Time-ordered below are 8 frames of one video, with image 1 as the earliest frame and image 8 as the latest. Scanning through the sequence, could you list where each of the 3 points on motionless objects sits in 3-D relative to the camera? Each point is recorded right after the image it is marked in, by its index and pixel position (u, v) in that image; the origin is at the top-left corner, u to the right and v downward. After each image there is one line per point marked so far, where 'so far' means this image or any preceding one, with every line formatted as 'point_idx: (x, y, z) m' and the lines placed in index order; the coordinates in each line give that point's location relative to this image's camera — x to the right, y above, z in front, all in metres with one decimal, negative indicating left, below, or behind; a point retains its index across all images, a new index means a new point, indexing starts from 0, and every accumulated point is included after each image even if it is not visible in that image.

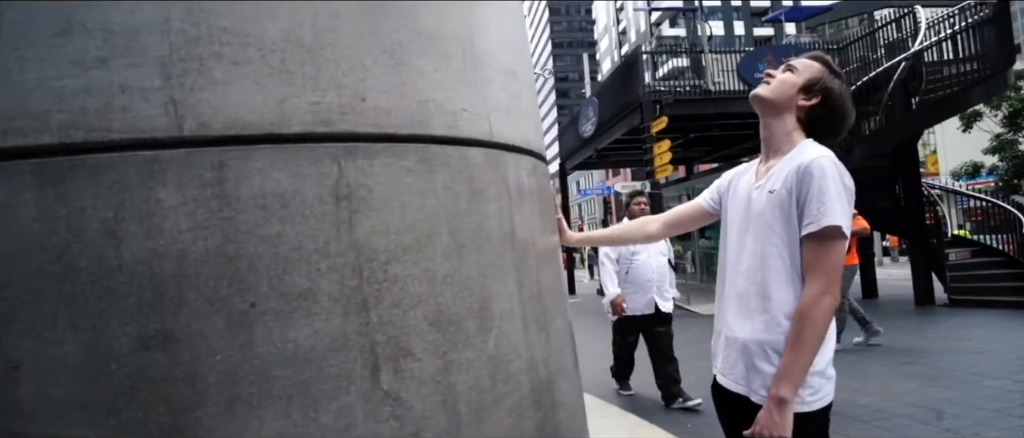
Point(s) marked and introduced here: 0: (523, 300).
0: (+0.1, -0.2, +1.9) m
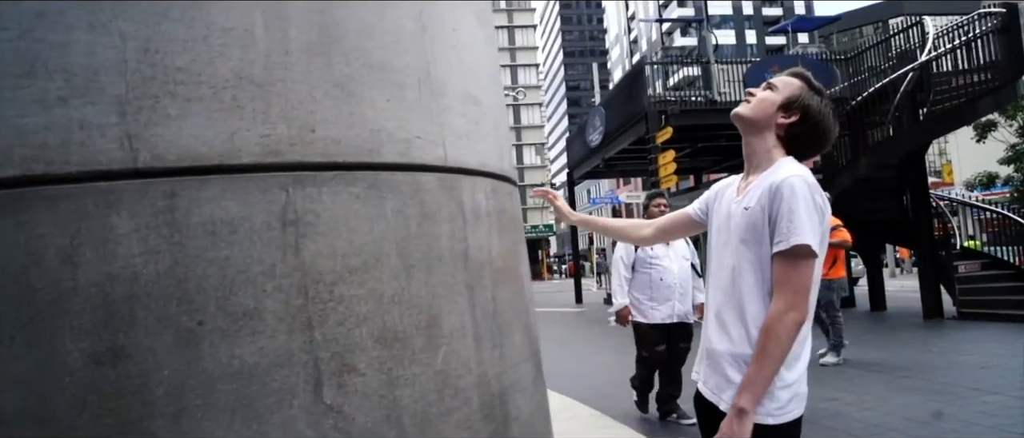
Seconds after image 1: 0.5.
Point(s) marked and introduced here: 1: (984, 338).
0: (-0.1, -0.3, +2.0) m
1: (+6.7, -1.7, +10.2) m
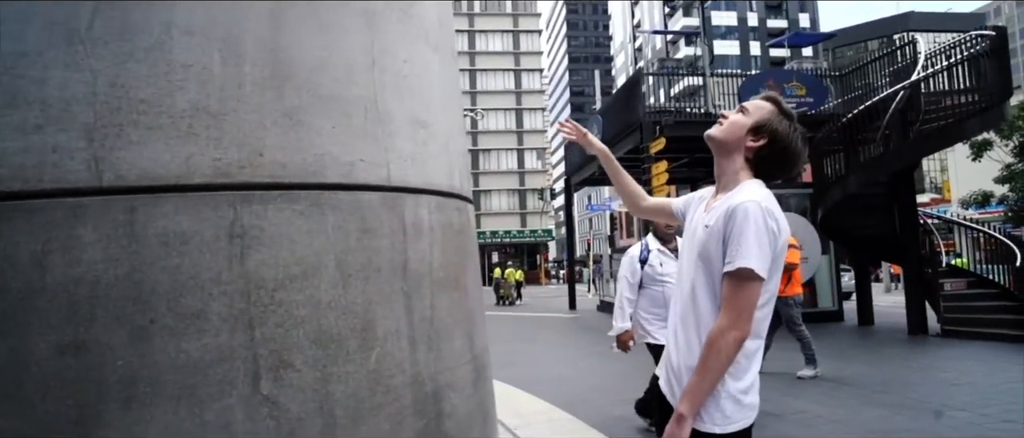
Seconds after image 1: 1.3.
0: (-0.3, -0.3, +2.3) m
1: (+6.4, -2.0, +10.4) m
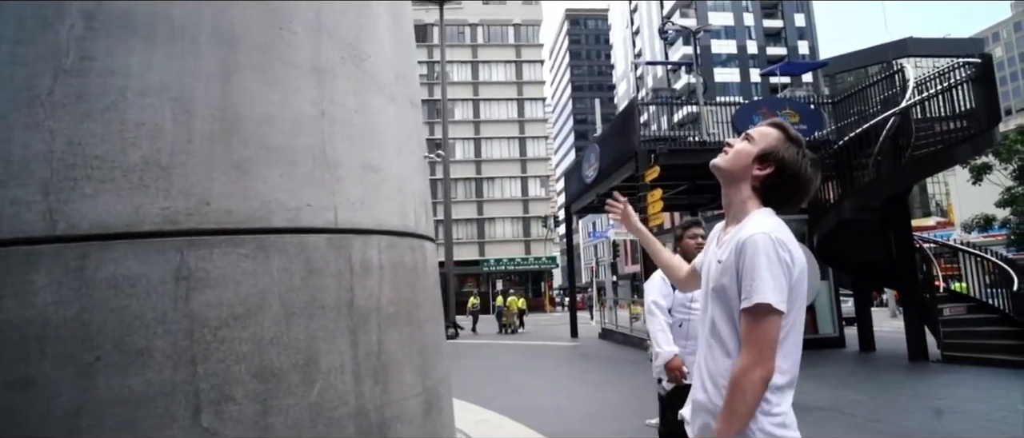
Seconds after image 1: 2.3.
0: (-0.5, -0.4, +2.4) m
1: (+6.3, -2.3, +10.5) m
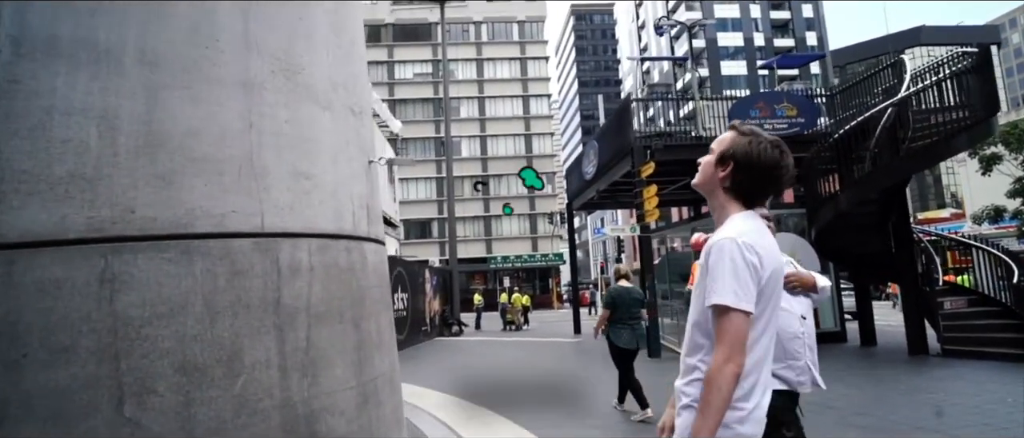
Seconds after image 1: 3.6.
0: (-0.8, -0.5, +2.6) m
1: (+6.1, -2.2, +10.6) m
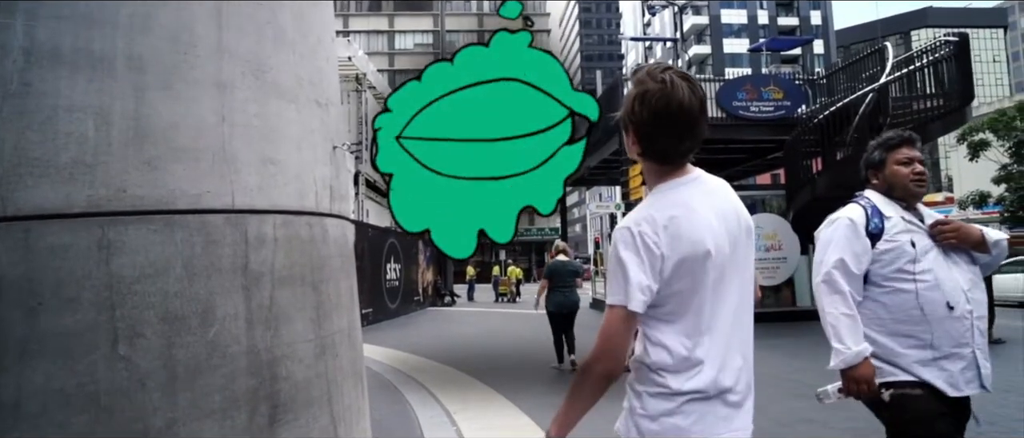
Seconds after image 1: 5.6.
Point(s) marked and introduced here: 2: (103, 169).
0: (-1.1, -0.4, +3.2) m
1: (+5.7, -2.0, +11.2) m
2: (-1.6, +0.2, +2.9) m
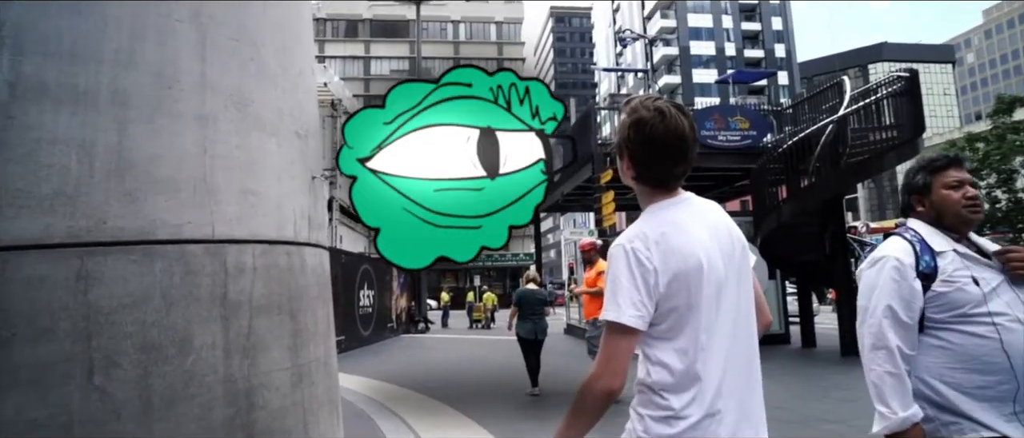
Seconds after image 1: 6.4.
0: (-1.3, -0.5, +3.2) m
1: (+5.3, -2.4, +11.4) m
2: (-1.7, +0.1, +2.9) m
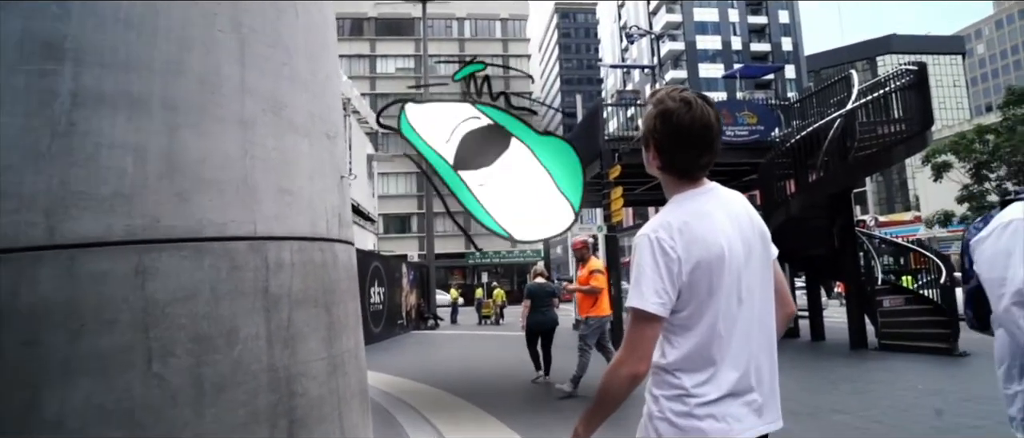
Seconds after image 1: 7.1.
0: (-1.1, -0.5, +3.4) m
1: (+5.6, -2.3, +11.6) m
2: (-1.6, +0.1, +3.1) m
